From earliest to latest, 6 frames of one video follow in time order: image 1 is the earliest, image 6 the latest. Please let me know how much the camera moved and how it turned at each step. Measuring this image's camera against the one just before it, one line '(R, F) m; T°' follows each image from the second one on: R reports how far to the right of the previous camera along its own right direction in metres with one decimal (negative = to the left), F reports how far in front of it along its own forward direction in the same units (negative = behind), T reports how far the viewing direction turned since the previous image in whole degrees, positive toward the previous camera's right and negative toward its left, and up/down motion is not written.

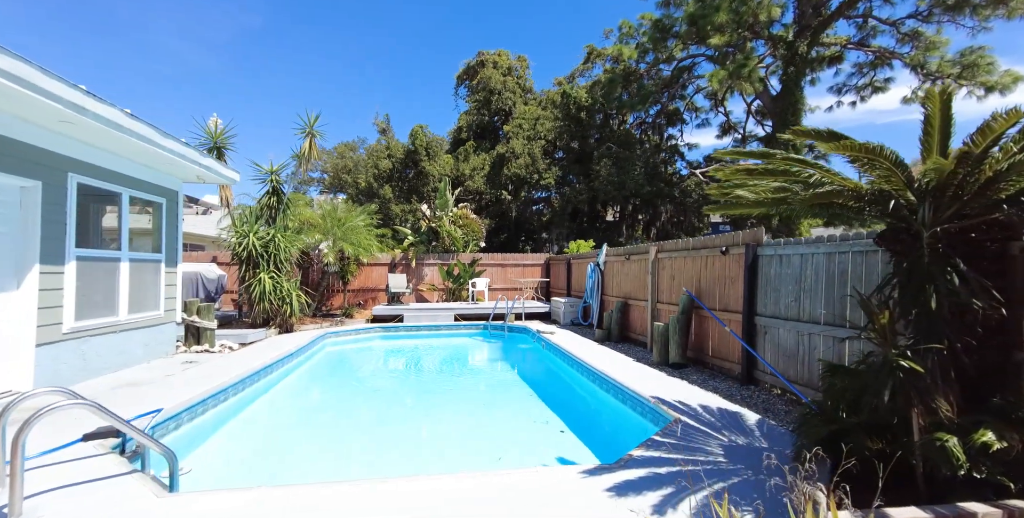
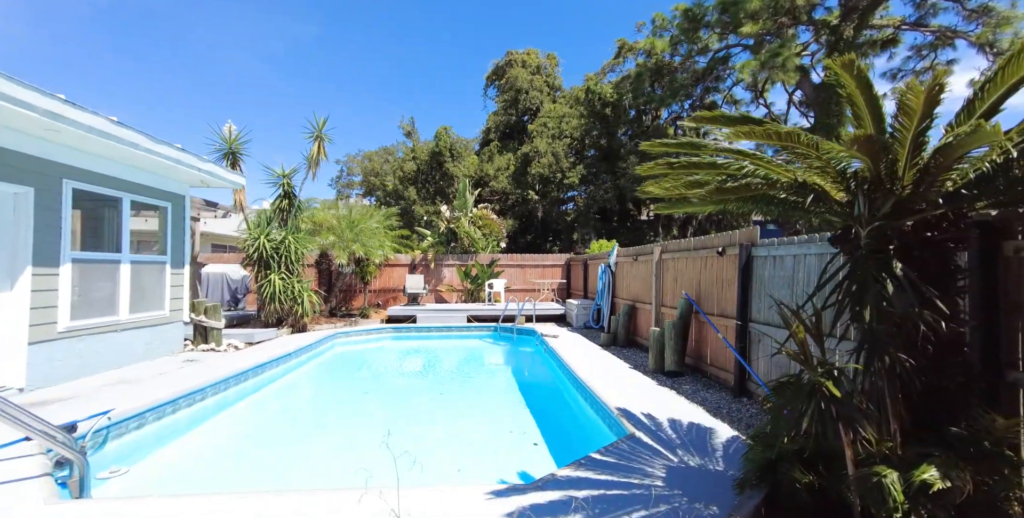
(+0.7, +0.2) m; -5°
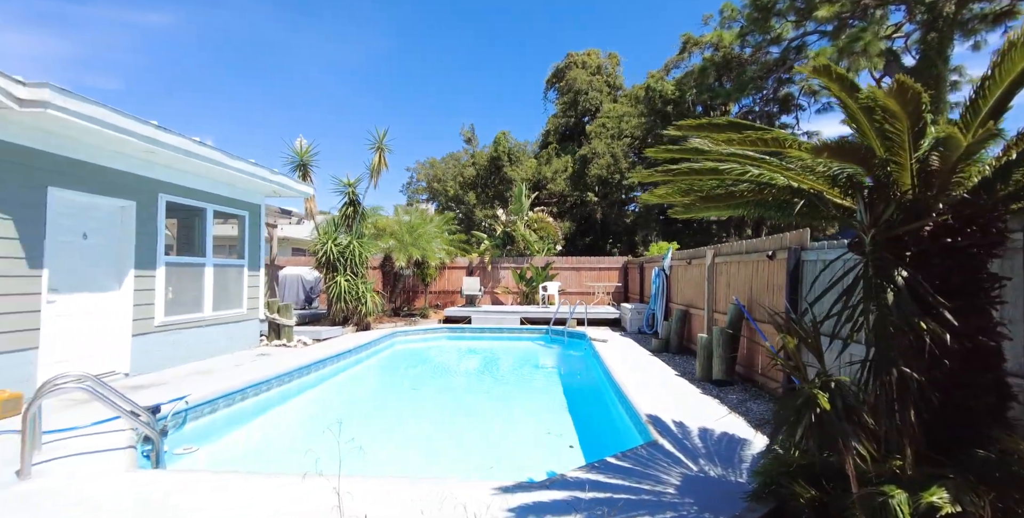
(+0.3, -0.1) m; -9°
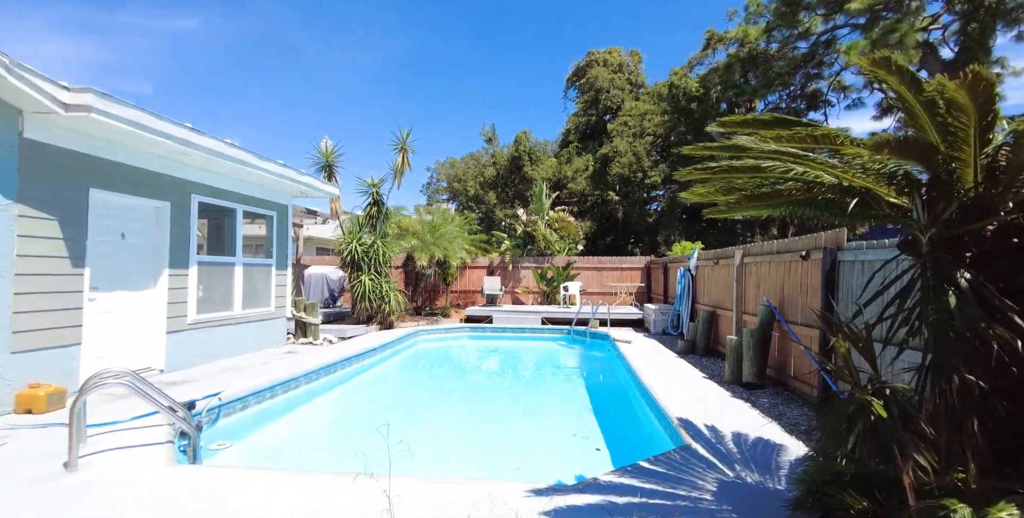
(-0.1, 0.0) m; -3°
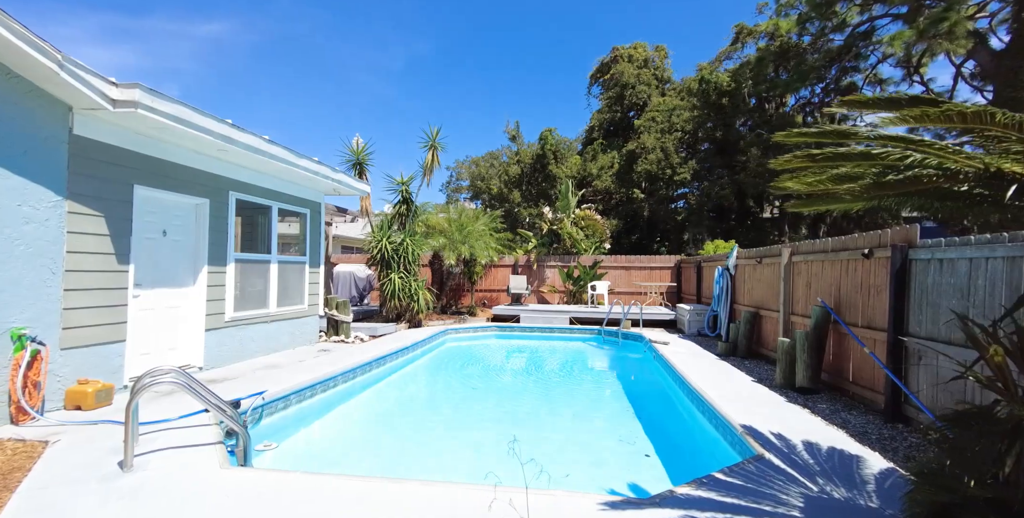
(-0.3, +0.1) m; -2°
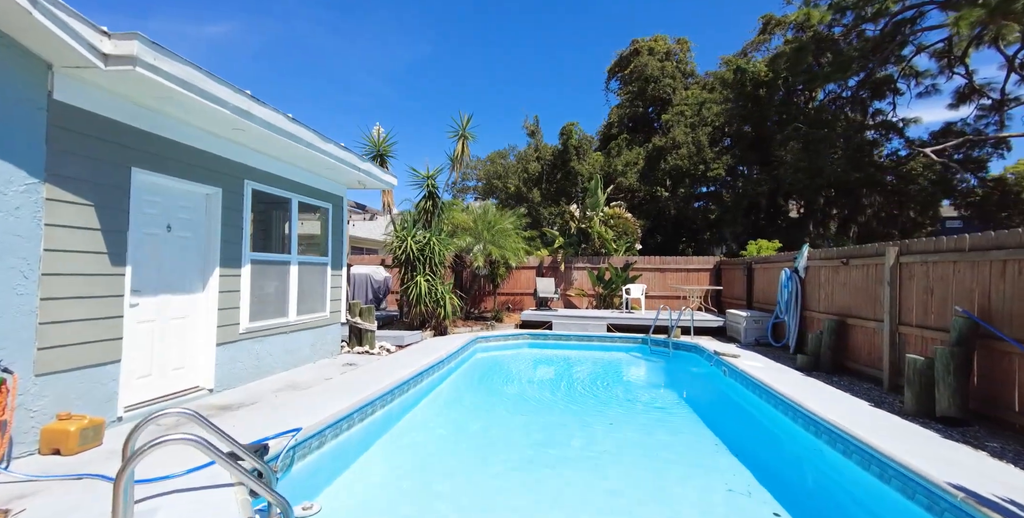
(-0.8, +0.9) m; 0°
